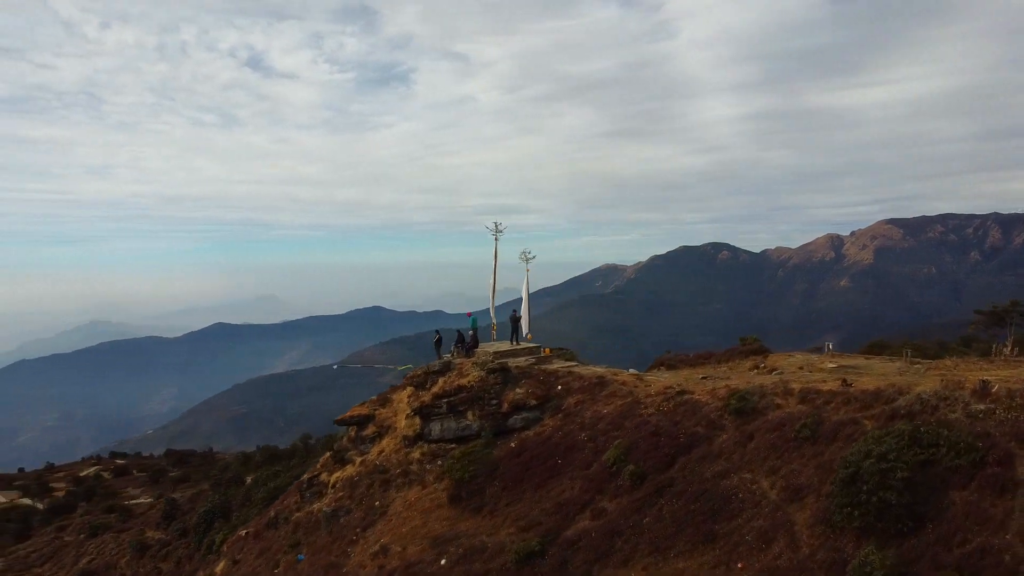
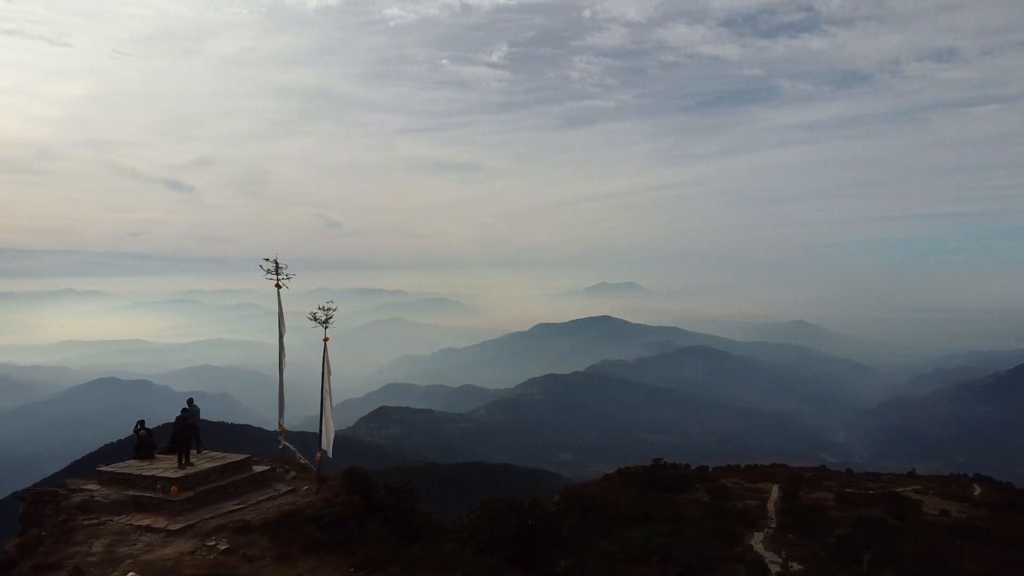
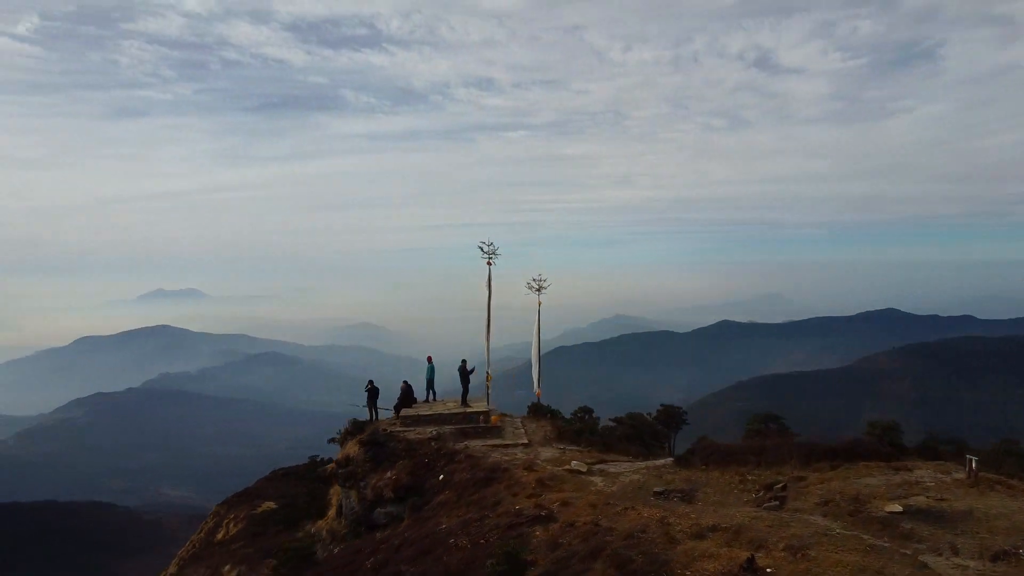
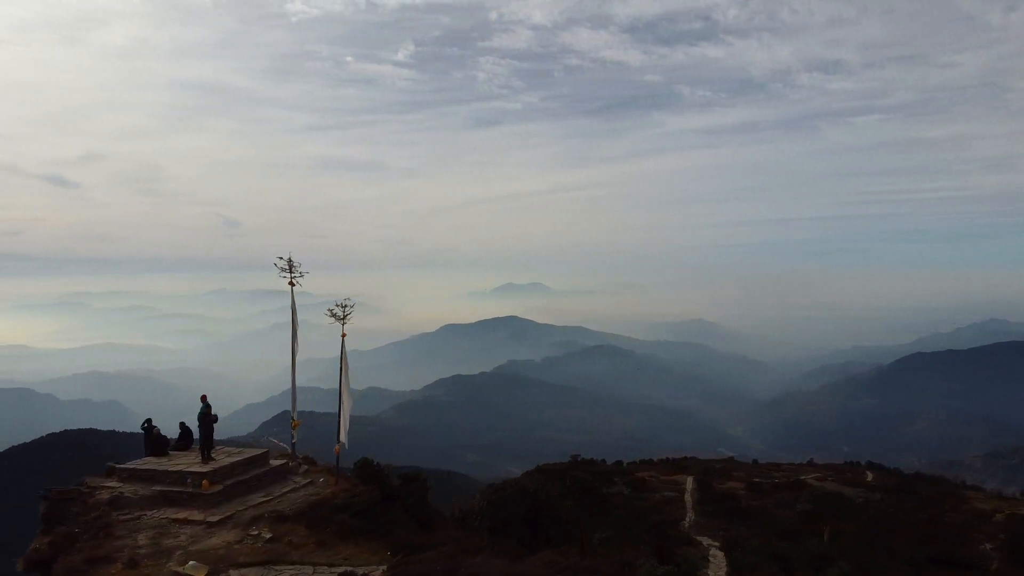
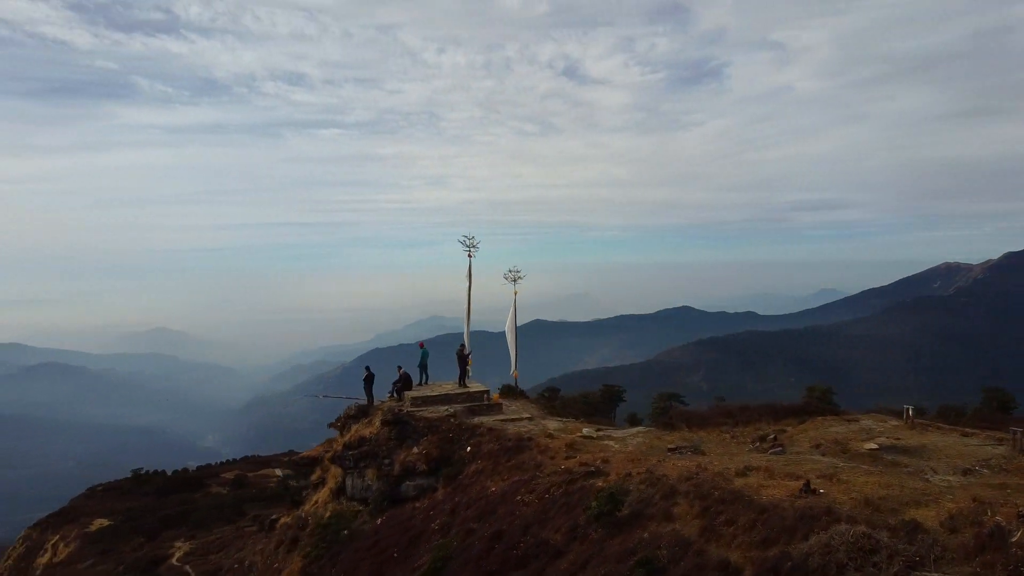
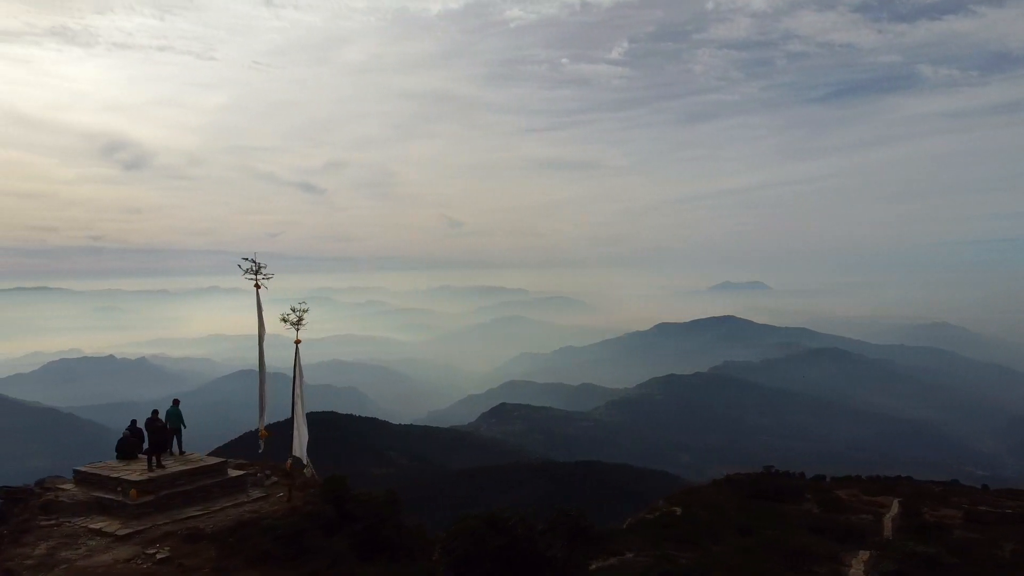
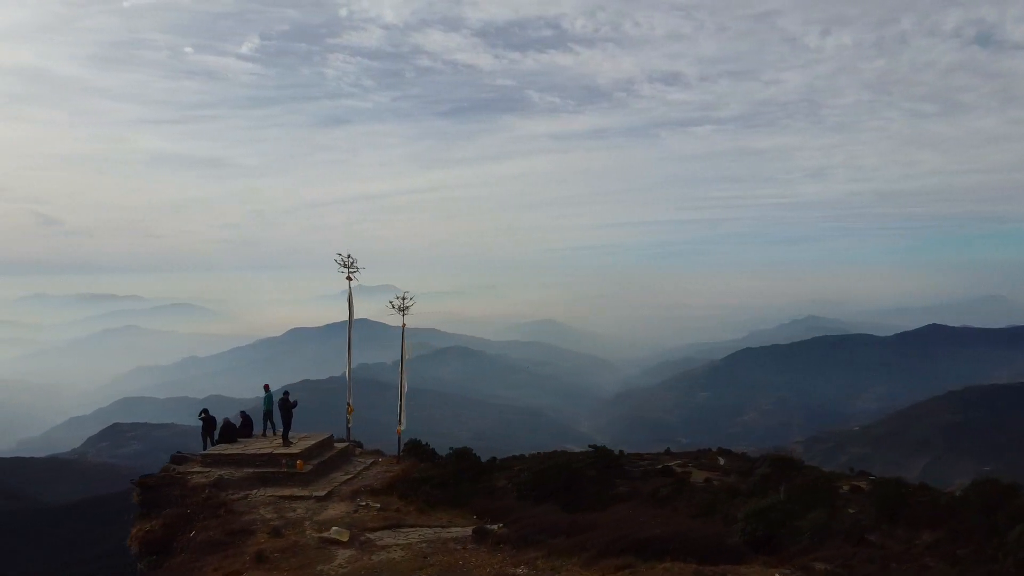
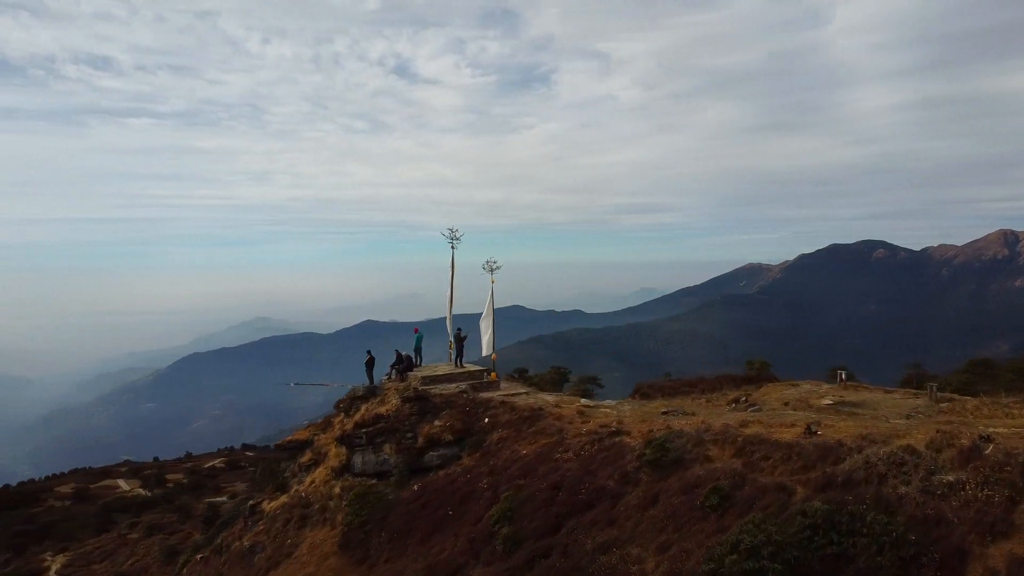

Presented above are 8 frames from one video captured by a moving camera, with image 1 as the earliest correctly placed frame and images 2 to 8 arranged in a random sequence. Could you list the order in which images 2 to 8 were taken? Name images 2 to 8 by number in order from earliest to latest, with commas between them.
8, 5, 3, 7, 4, 2, 6
